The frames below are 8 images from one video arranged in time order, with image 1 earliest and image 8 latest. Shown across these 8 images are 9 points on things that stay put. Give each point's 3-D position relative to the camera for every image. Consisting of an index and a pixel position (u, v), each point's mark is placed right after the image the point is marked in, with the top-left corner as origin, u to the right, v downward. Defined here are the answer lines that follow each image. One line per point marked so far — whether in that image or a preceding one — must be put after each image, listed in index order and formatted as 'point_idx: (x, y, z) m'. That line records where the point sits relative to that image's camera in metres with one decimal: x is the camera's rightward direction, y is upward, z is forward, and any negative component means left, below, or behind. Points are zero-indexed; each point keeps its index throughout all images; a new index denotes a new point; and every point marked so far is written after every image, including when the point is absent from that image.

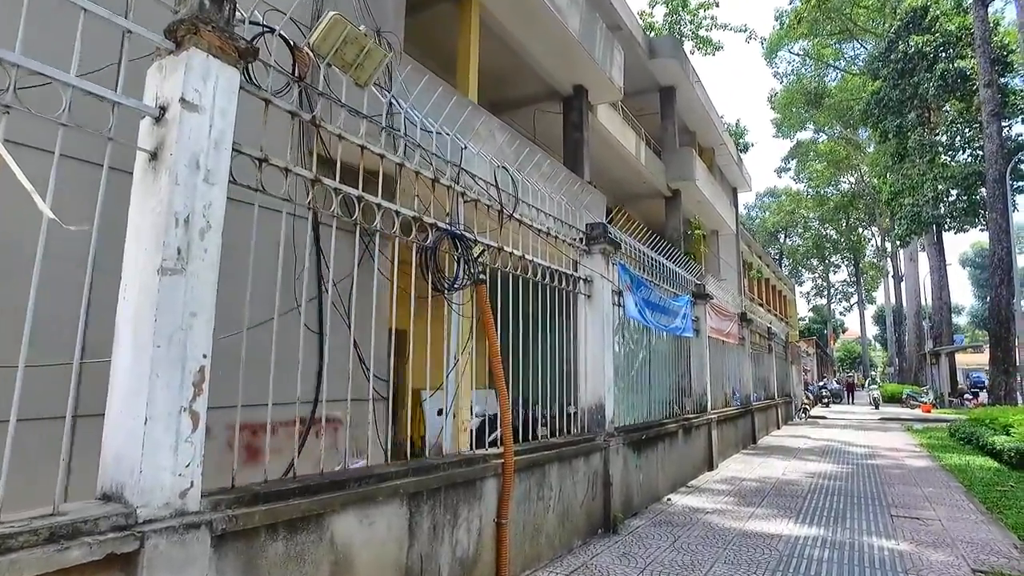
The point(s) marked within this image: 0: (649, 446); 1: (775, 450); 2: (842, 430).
0: (+1.4, -1.6, +6.5) m
1: (+4.6, -2.9, +11.4) m
2: (+8.3, -3.6, +16.2) m
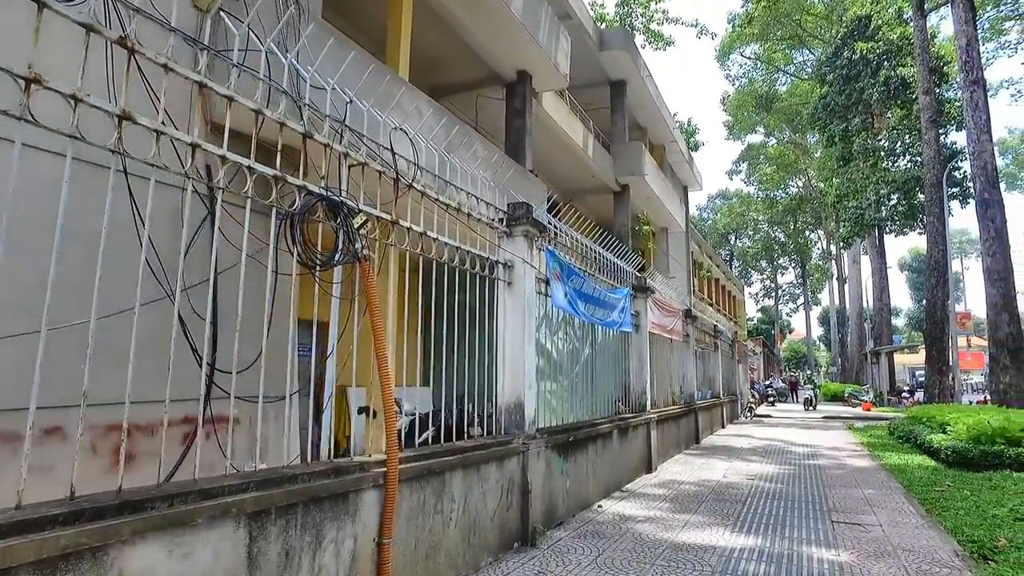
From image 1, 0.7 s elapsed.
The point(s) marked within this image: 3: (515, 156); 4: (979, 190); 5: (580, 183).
0: (+0.6, -1.5, +6.0) m
1: (+3.5, -2.8, +11.1) m
2: (+6.8, -3.5, +16.2) m
3: (0.0, +2.5, +12.5) m
4: (+11.5, +2.4, +15.9) m
5: (+1.8, +2.9, +18.1) m
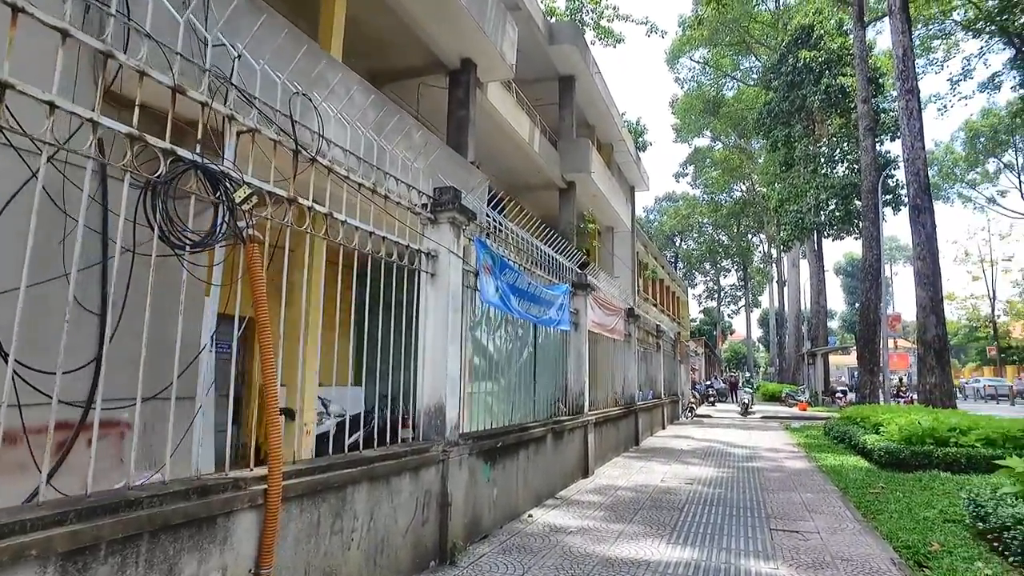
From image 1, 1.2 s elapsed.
0: (0.0, -1.4, +5.6) m
1: (+2.4, -2.8, +10.9) m
2: (+5.3, -3.5, +16.2) m
3: (-1.0, +2.6, +12.0) m
4: (+10.1, +2.3, +16.3) m
5: (+0.3, +3.0, +17.7) m
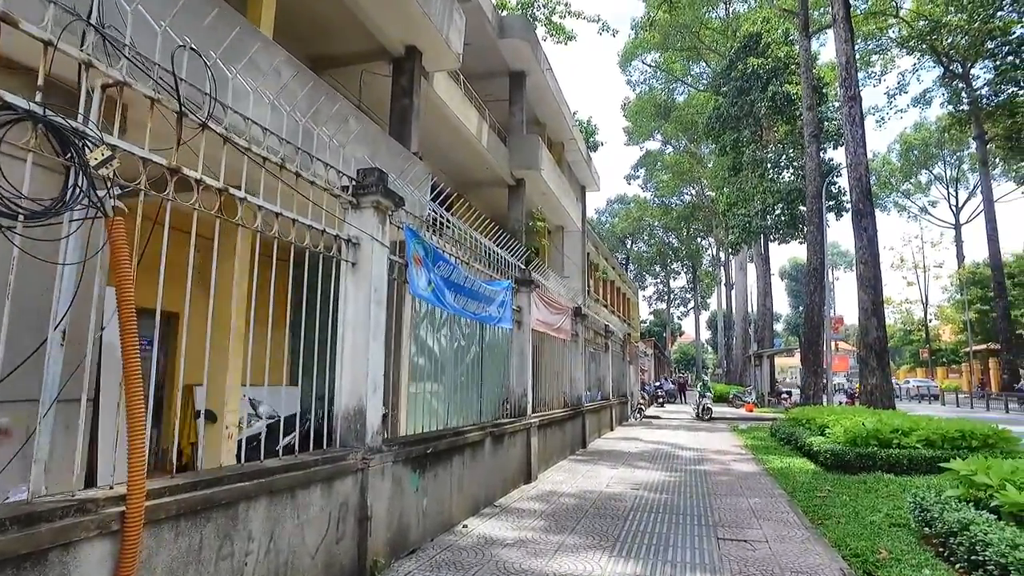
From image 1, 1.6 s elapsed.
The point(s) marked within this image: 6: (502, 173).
0: (-0.6, -1.4, +5.2) m
1: (+1.5, -2.7, +10.6) m
2: (+4.0, -3.6, +16.2) m
3: (-2.0, +2.7, +11.5) m
4: (+8.8, +2.3, +16.6) m
5: (-1.0, +3.0, +17.3) m
6: (-0.3, +3.1, +17.4) m
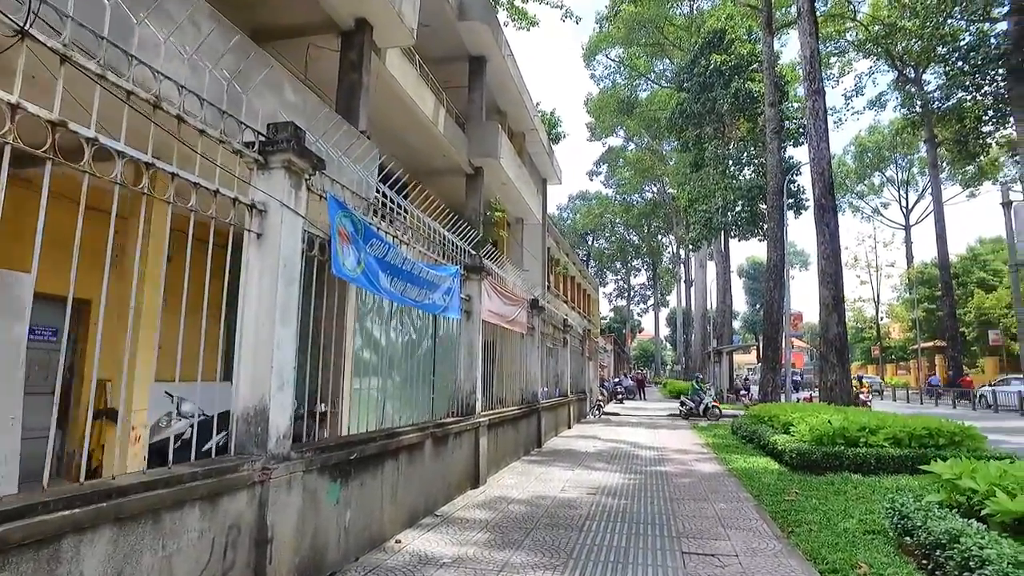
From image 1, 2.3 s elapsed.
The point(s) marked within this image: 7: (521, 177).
0: (-1.0, -1.2, +4.5) m
1: (+0.7, -2.6, +10.1) m
2: (+2.9, -3.4, +15.7) m
3: (-2.7, +2.9, +10.7) m
4: (+7.7, +2.4, +16.4) m
5: (-2.1, +3.2, +16.6) m
6: (-1.4, +3.3, +16.7) m
7: (+0.3, +3.4, +19.9) m
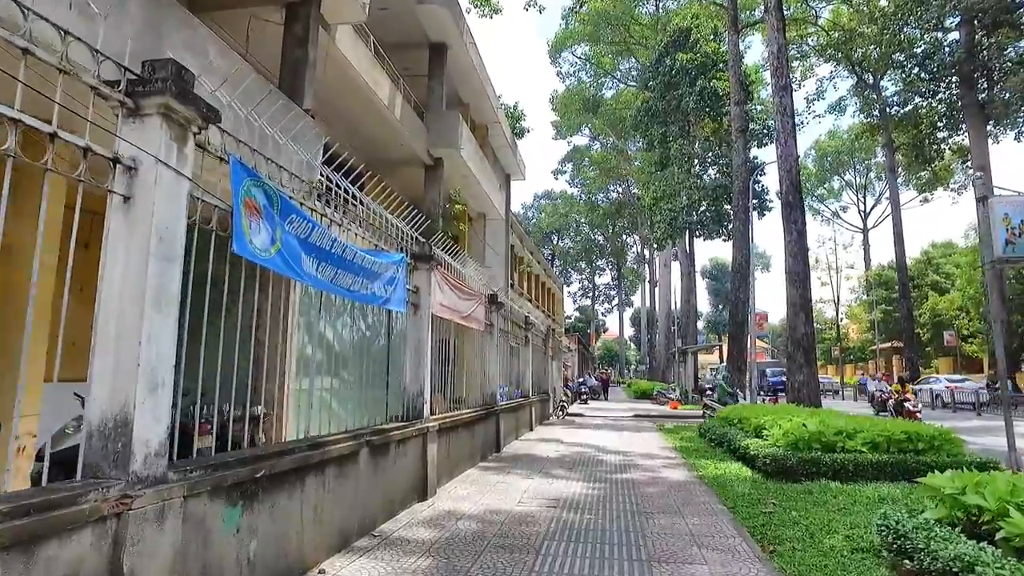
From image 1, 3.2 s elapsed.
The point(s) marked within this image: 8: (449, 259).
0: (-1.3, -1.1, +3.8) m
1: (+0.1, -2.5, +9.4) m
2: (+2.0, -3.3, +15.2) m
3: (-3.4, +3.0, +9.9) m
4: (+6.8, +2.4, +16.1) m
5: (-3.1, +3.3, +15.8) m
6: (-2.3, +3.4, +15.9) m
7: (-0.9, +3.5, +19.2) m
8: (-0.8, +0.3, +8.1) m
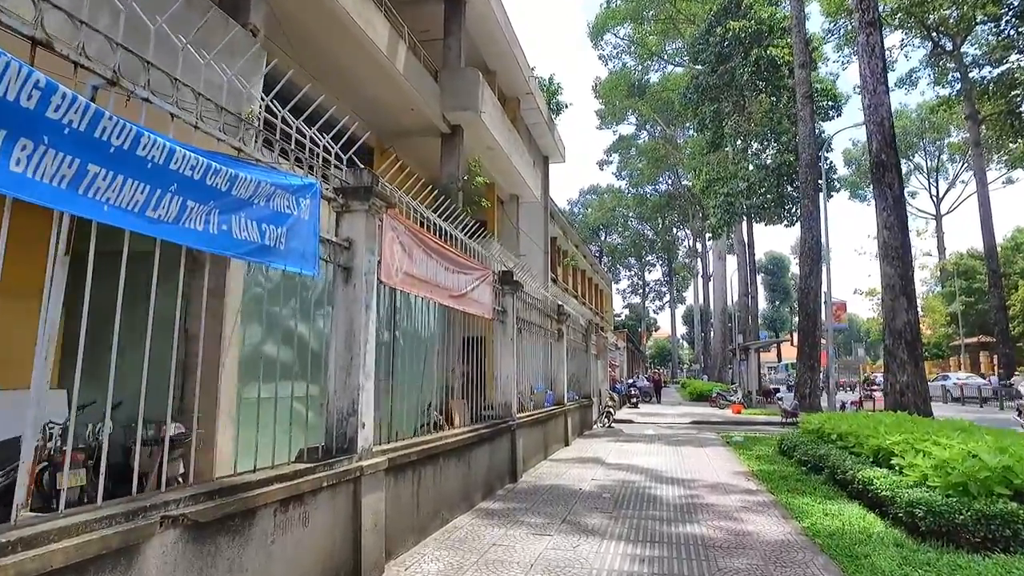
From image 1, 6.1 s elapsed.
0: (-1.6, -0.8, +1.3) m
1: (+0.3, -2.2, +6.8) m
2: (+2.6, -3.0, +12.4) m
3: (-3.2, +3.2, +7.5) m
4: (+7.4, +2.8, +13.0) m
5: (-2.5, +3.6, +13.4) m
6: (-1.7, +3.6, +13.5) m
7: (0.0, +3.8, +16.6) m
8: (-0.7, +0.6, +5.6) m
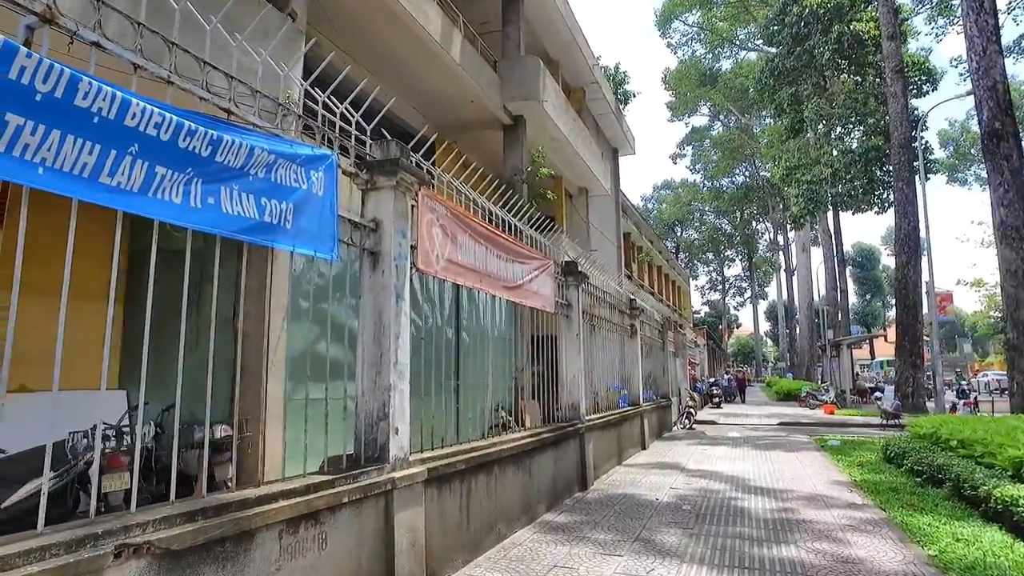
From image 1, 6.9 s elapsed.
0: (-1.6, -0.8, +0.9) m
1: (+0.9, -2.1, +6.1) m
2: (+3.9, -2.8, +11.5) m
3: (-2.6, +3.2, +7.3) m
4: (+8.5, +3.1, +11.5) m
5: (-1.2, +3.6, +13.0) m
6: (-0.4, +3.7, +13.0) m
7: (+1.6, +3.9, +16.0) m
8: (-0.3, +0.7, +5.0) m
